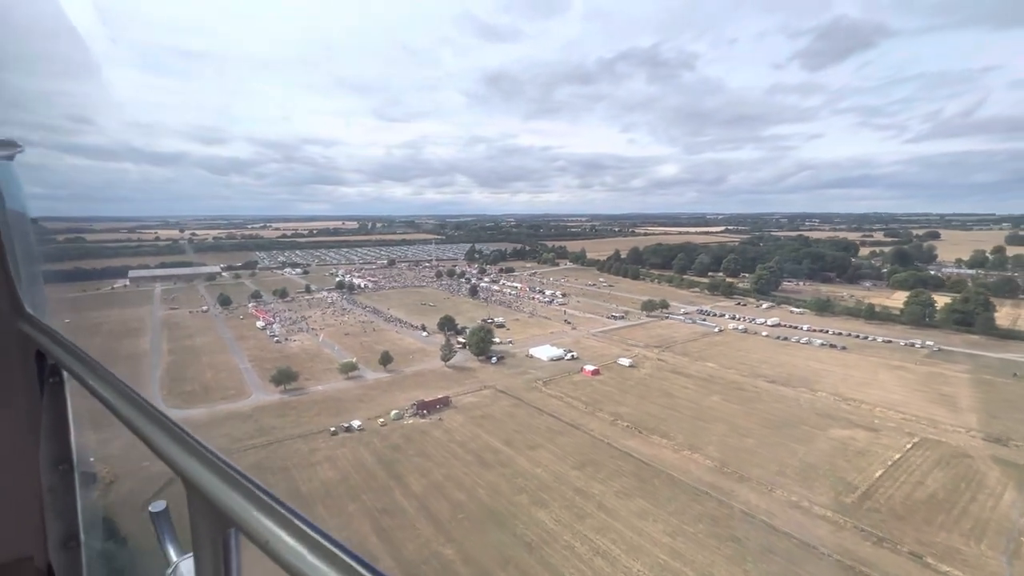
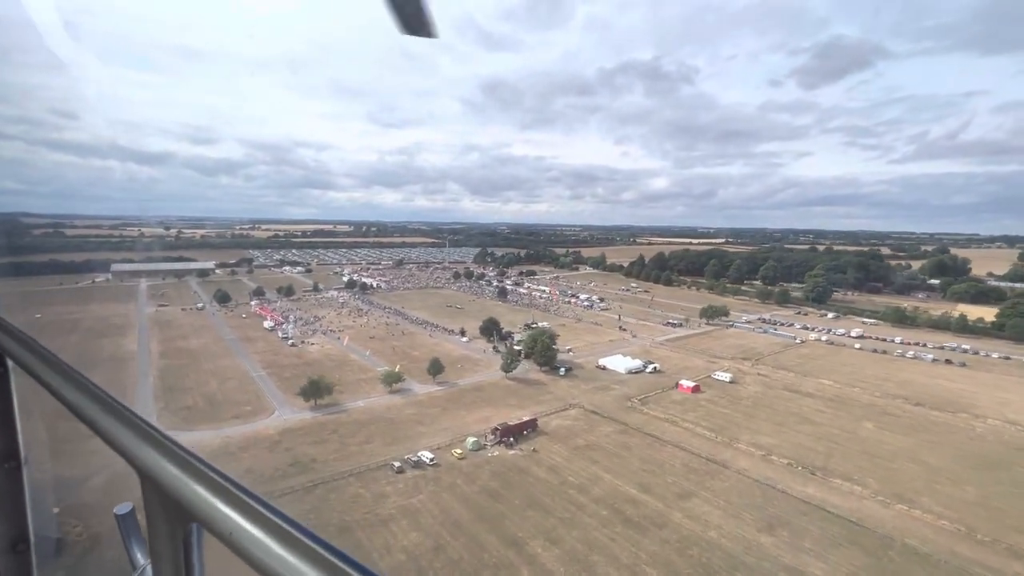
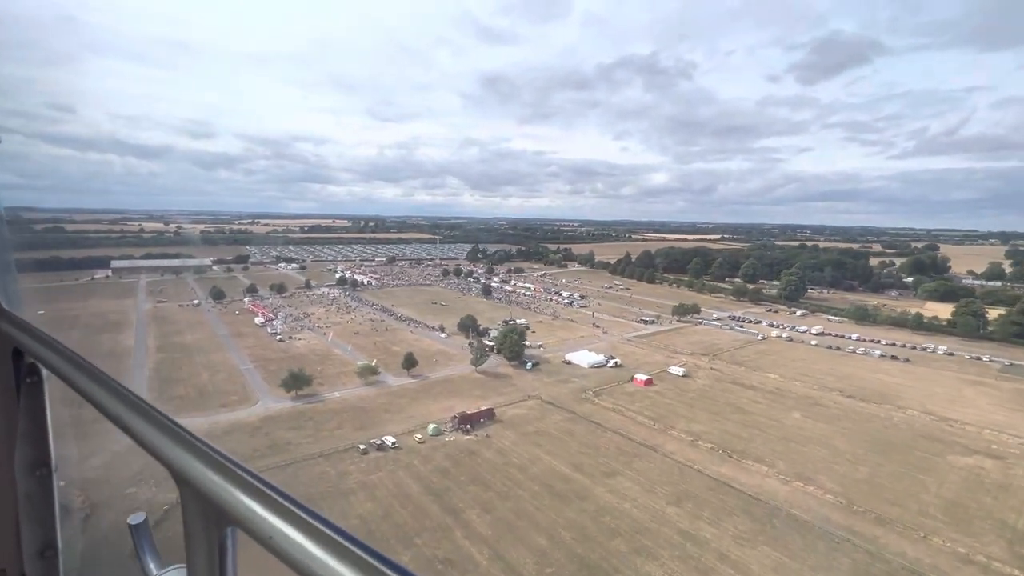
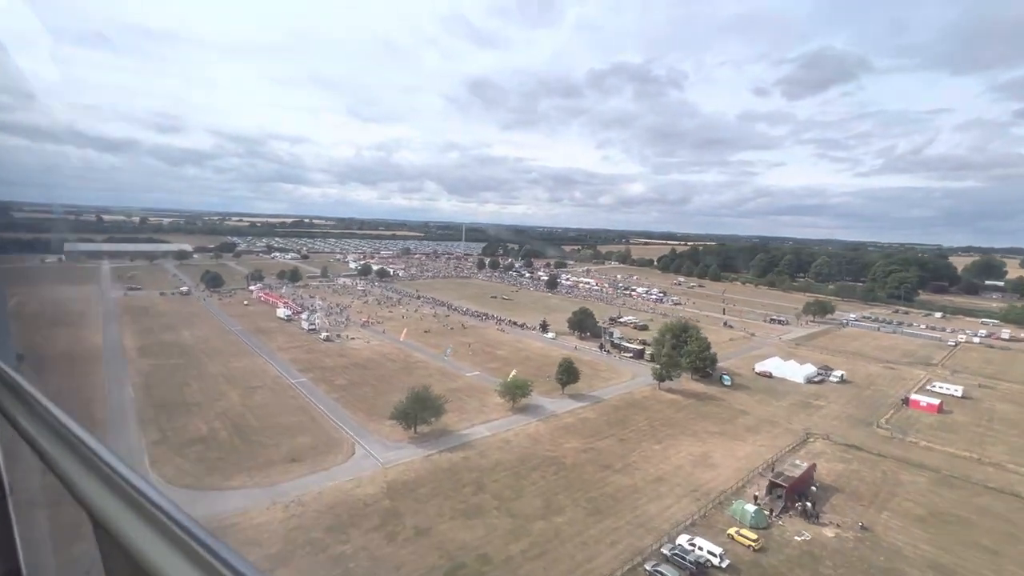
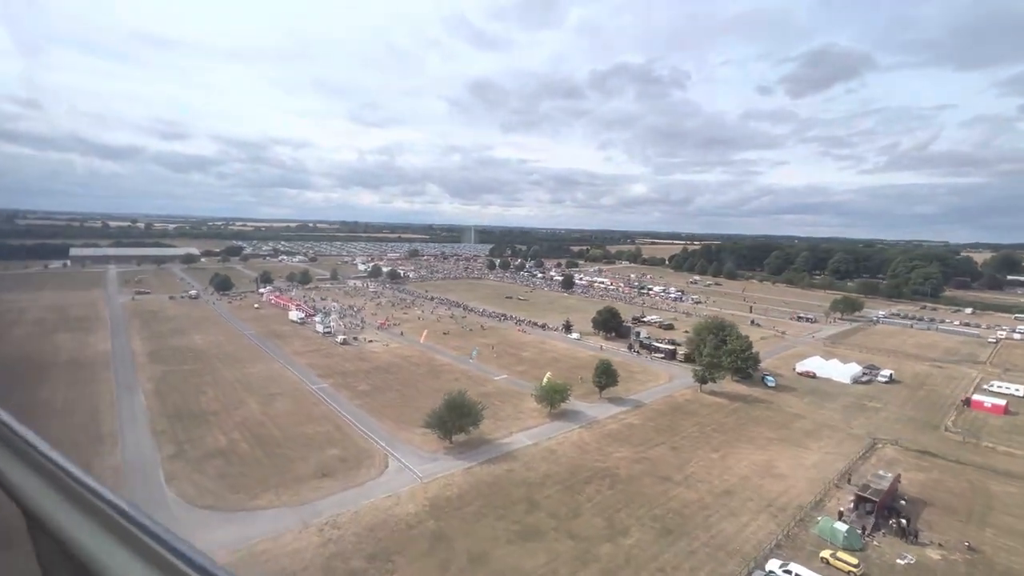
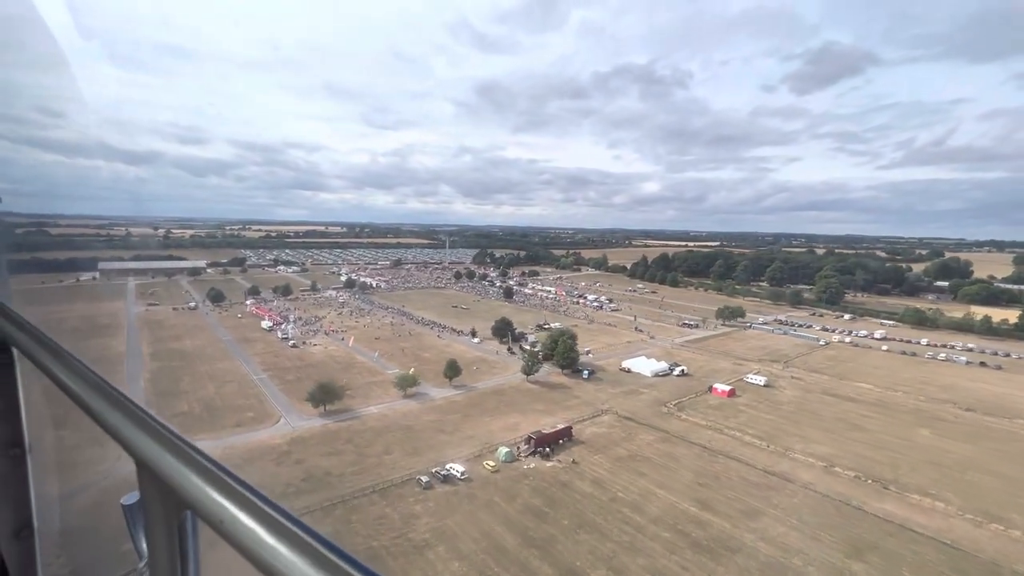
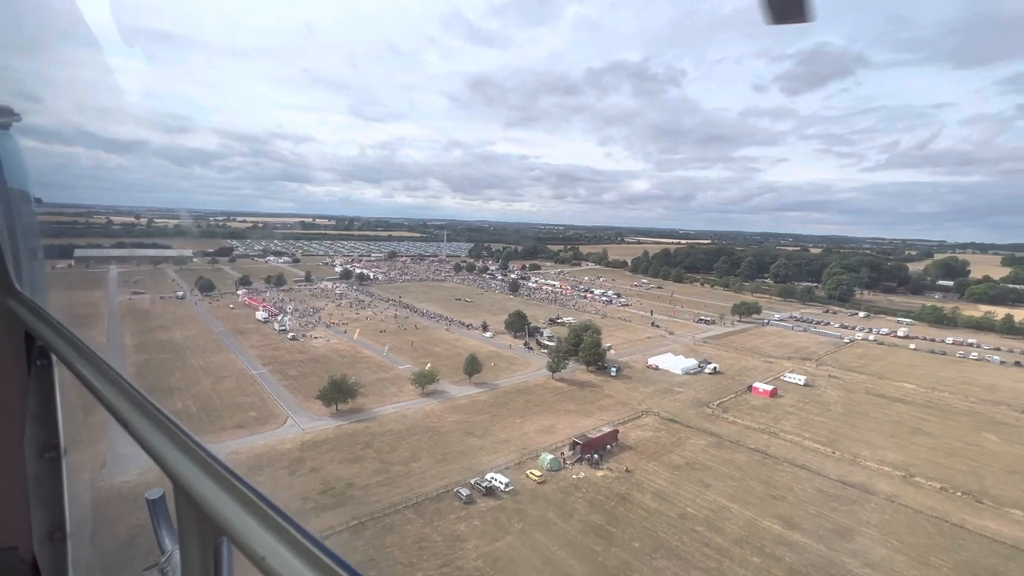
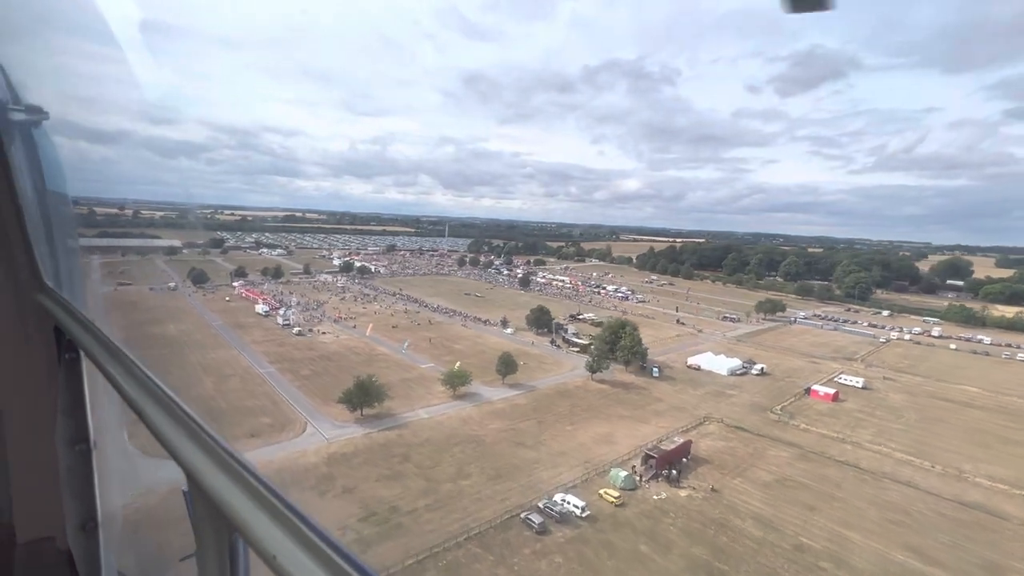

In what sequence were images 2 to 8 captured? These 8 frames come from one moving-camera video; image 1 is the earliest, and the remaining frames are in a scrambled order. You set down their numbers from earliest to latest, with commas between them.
3, 2, 6, 7, 8, 4, 5
